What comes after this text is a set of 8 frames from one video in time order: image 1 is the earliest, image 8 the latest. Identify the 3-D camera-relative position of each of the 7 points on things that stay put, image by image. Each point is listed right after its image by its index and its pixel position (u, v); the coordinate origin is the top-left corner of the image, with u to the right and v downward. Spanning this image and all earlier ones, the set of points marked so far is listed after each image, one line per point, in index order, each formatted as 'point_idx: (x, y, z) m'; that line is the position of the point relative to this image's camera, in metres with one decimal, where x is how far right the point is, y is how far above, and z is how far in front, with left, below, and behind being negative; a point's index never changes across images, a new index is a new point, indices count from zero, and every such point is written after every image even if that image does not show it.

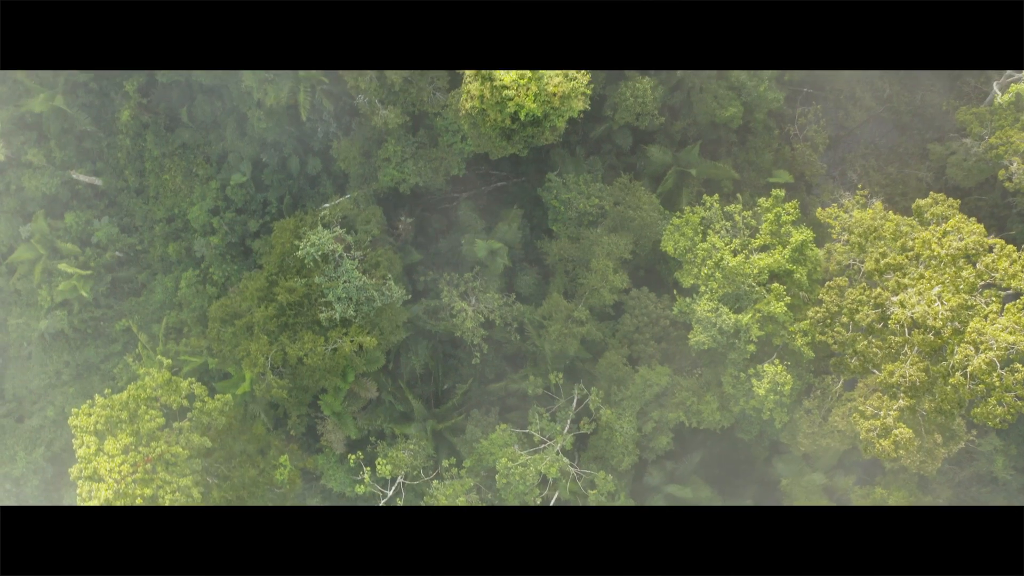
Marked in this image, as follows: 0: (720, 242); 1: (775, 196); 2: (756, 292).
0: (+5.8, +1.3, +15.5) m
1: (+7.5, +2.6, +15.8) m
2: (+6.6, -0.1, +15.1) m
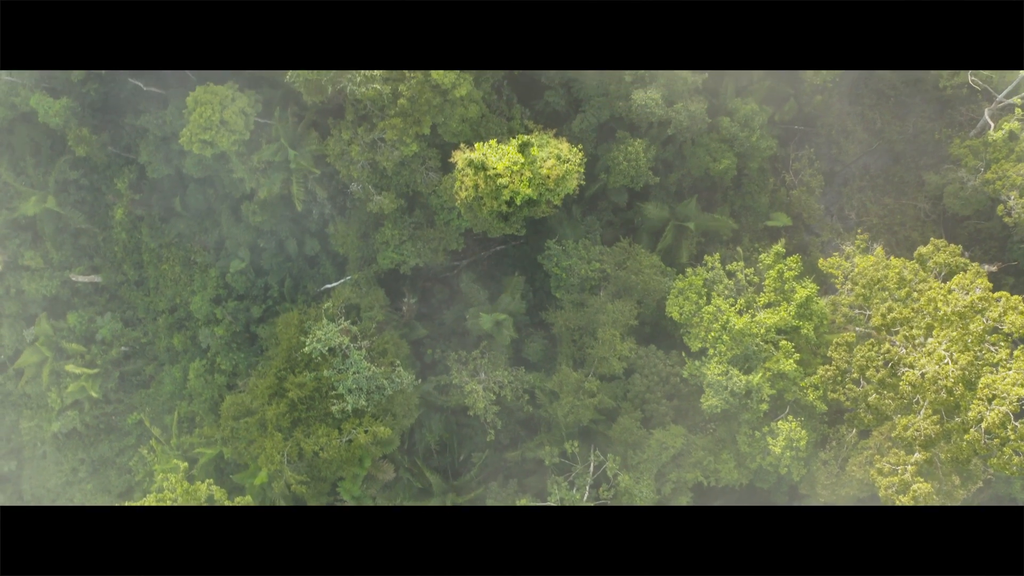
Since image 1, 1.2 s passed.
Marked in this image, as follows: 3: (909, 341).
0: (+5.9, -0.4, +15.5) m
1: (+7.5, +1.0, +15.7) m
2: (+6.9, -1.7, +15.1) m
3: (+10.1, -1.3, +14.2) m
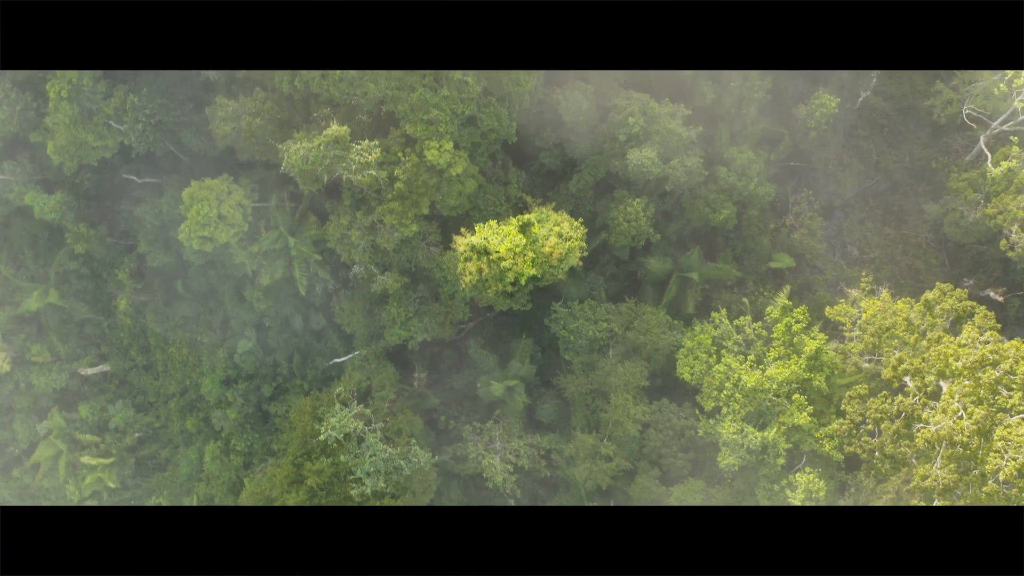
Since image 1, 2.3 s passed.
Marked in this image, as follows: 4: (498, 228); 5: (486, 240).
0: (+6.2, -2.0, +15.5) m
1: (+7.7, -0.5, +15.7) m
2: (+7.2, -3.3, +15.2) m
3: (+10.4, -2.6, +14.2) m
4: (-0.3, +1.6, +14.2) m
5: (-0.6, +1.2, +13.9) m
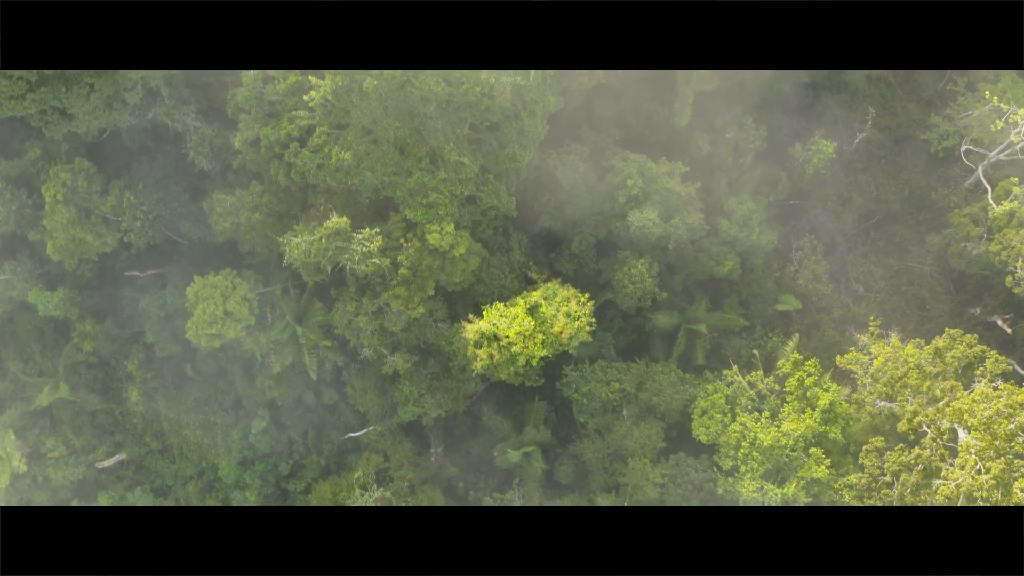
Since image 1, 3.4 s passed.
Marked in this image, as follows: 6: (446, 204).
0: (+6.6, -3.7, +15.5) m
1: (+8.0, -2.0, +15.8) m
2: (+7.8, -4.8, +15.2) m
3: (+10.9, -3.9, +14.2) m
4: (-0.1, -0.6, +14.2) m
5: (-0.4, -0.9, +13.9) m
6: (-1.8, +2.3, +14.9) m
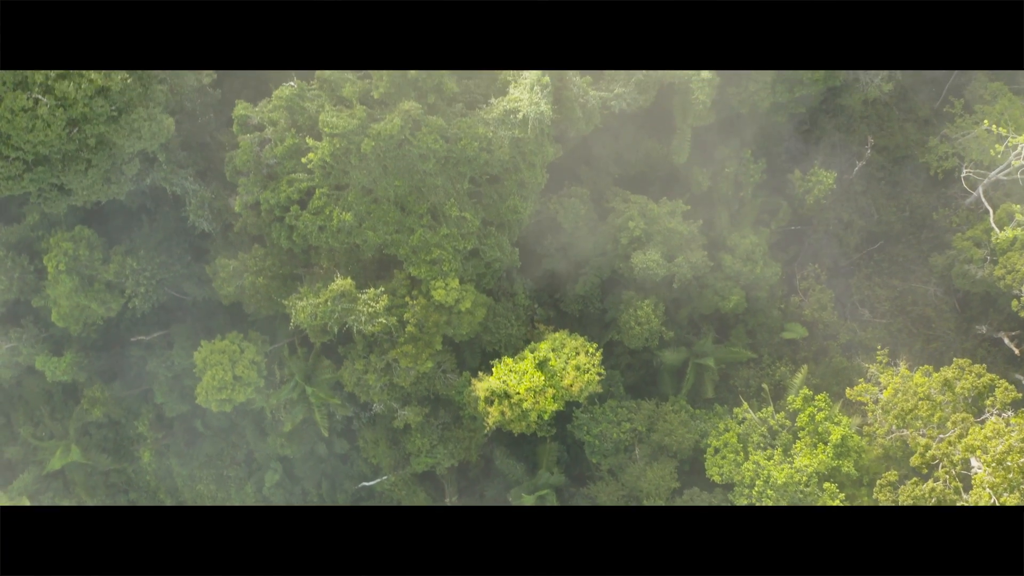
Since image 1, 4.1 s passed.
0: (+7.0, -4.8, +15.6) m
1: (+8.3, -3.0, +15.8) m
2: (+8.2, -5.8, +15.3) m
3: (+11.3, -4.8, +14.3) m
4: (+0.1, -2.0, +14.2) m
5: (-0.2, -2.4, +13.9) m
6: (-1.7, +0.8, +14.8) m
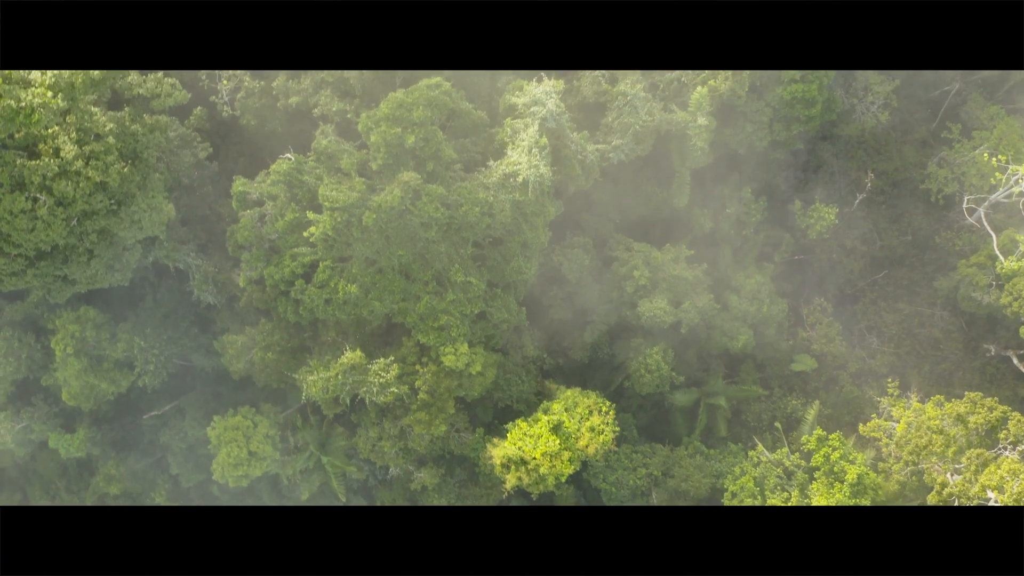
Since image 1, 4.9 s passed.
0: (+7.5, -6.0, +15.6) m
1: (+8.7, -4.2, +15.8) m
2: (+8.8, -7.0, +15.3) m
3: (+11.8, -5.8, +14.3) m
4: (+0.5, -3.6, +14.2) m
5: (+0.2, -4.0, +14.0) m
6: (-1.4, -1.0, +14.8) m
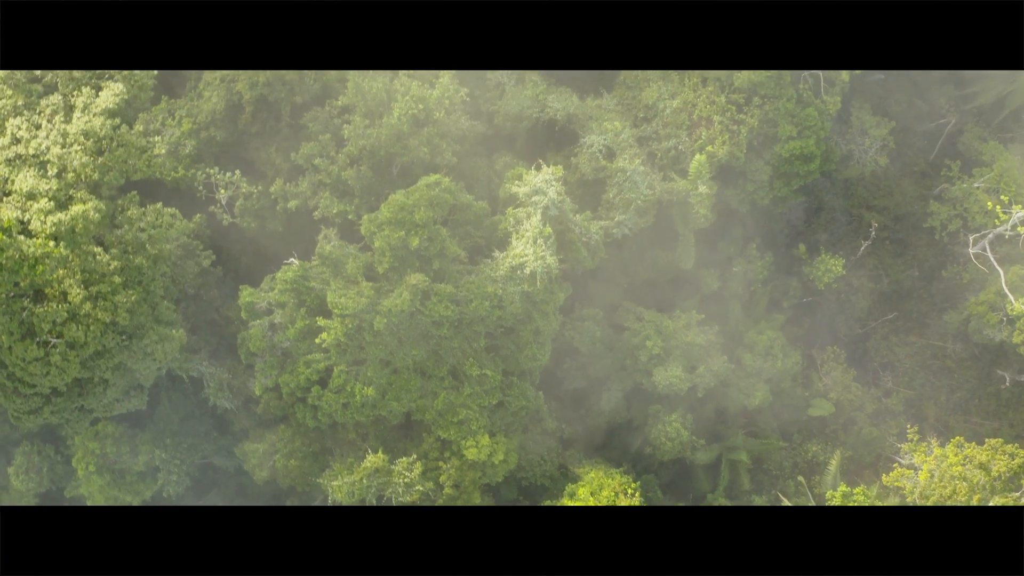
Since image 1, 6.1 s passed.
0: (+8.4, -7.7, +15.7) m
1: (+9.4, -5.8, +15.9) m
2: (+9.7, -8.6, +15.5) m
3: (+12.7, -7.2, +14.5) m
4: (+1.2, -6.0, +14.3) m
5: (+1.0, -6.4, +14.0) m
6: (-0.9, -3.5, +14.9) m
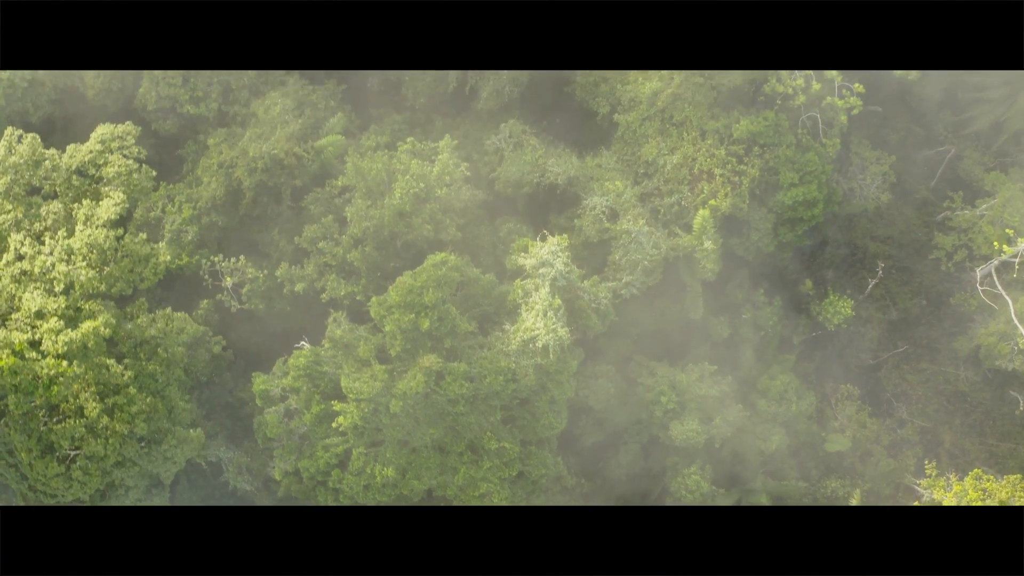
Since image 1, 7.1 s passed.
0: (+9.2, -9.0, +15.8) m
1: (+10.1, -7.1, +16.0) m
2: (+10.6, -9.9, +15.6) m
3: (+13.4, -8.3, +14.5) m
4: (+1.9, -7.8, +14.3) m
5: (+1.7, -8.2, +14.1) m
6: (-0.4, -5.5, +14.9) m
